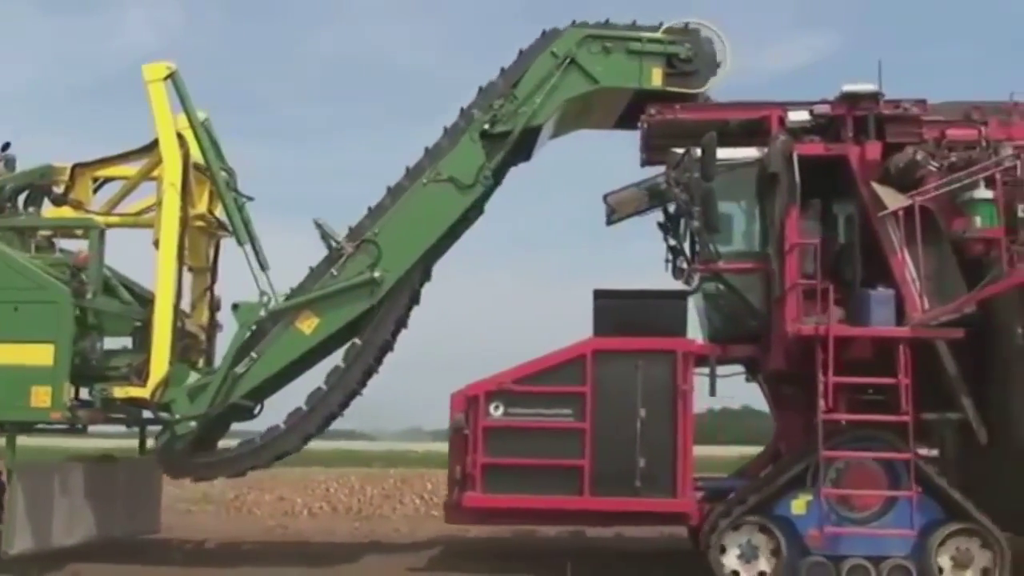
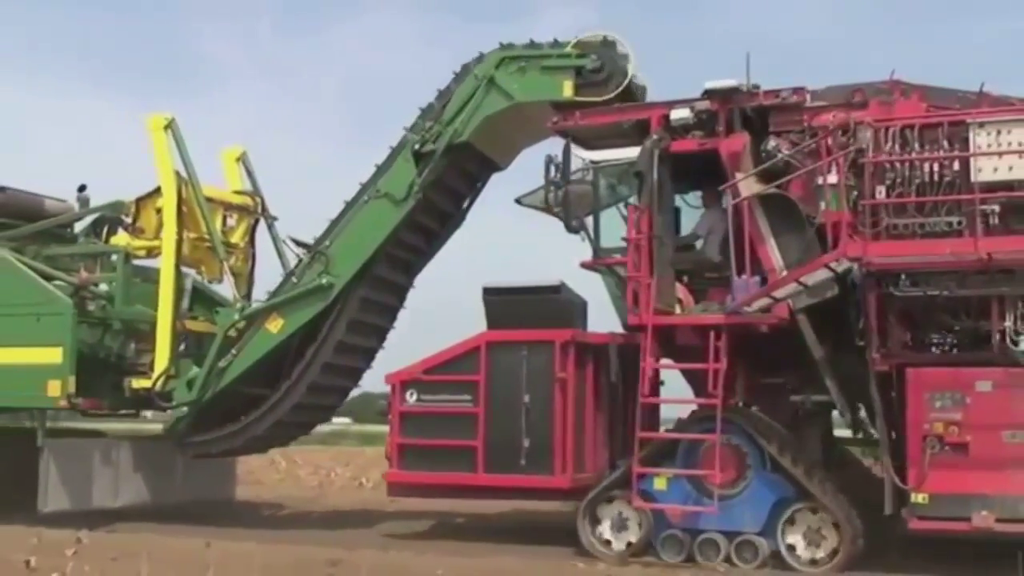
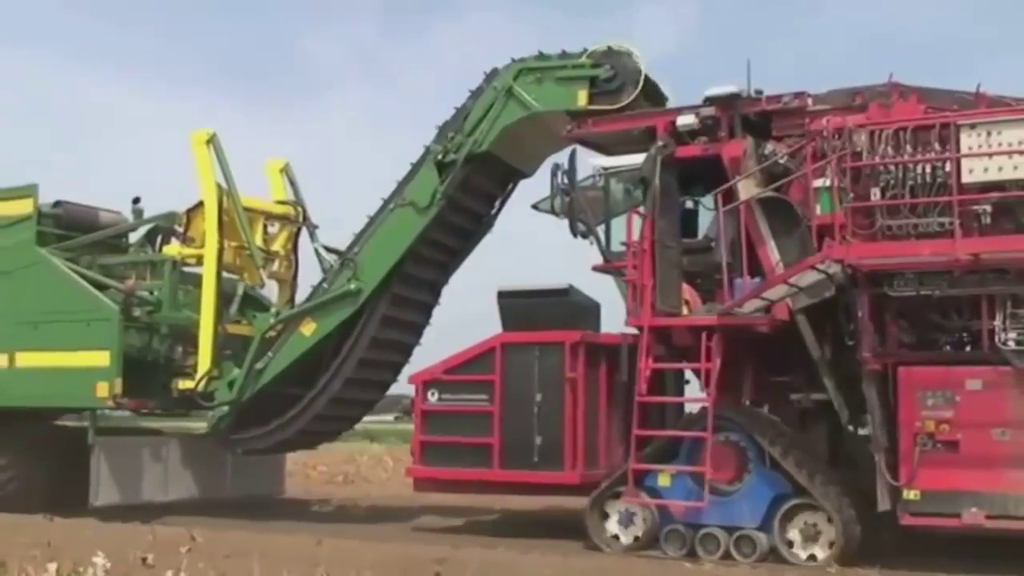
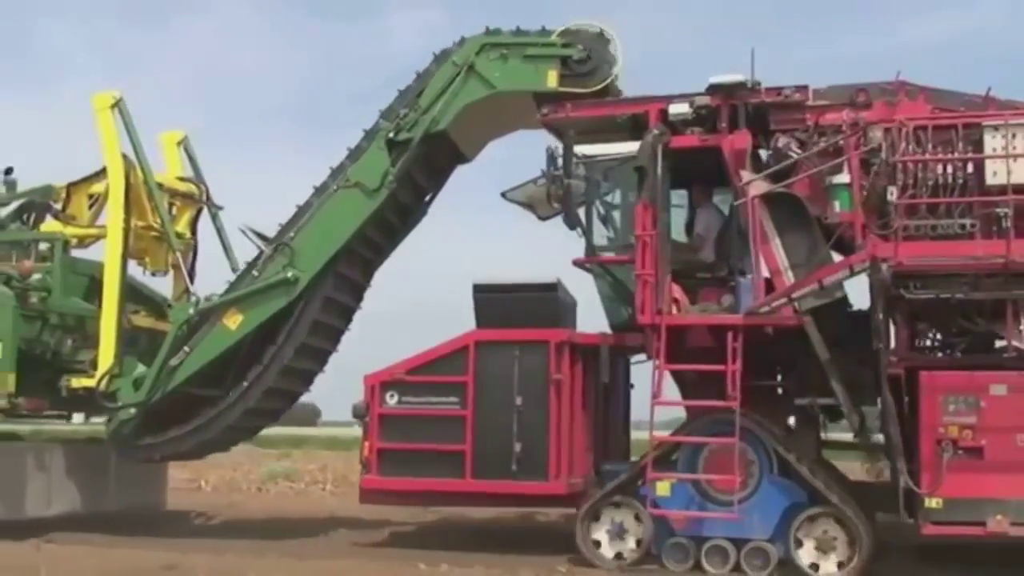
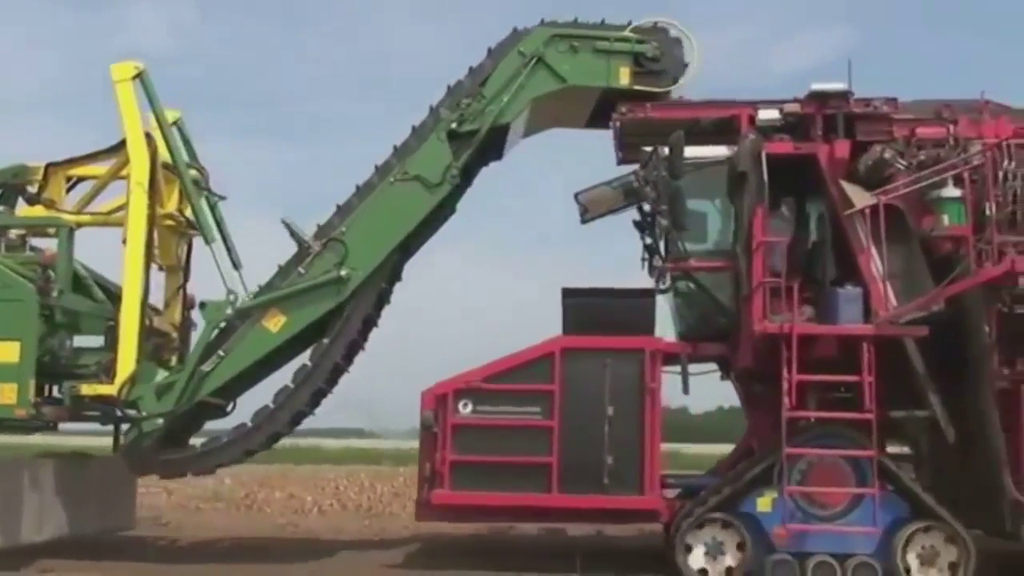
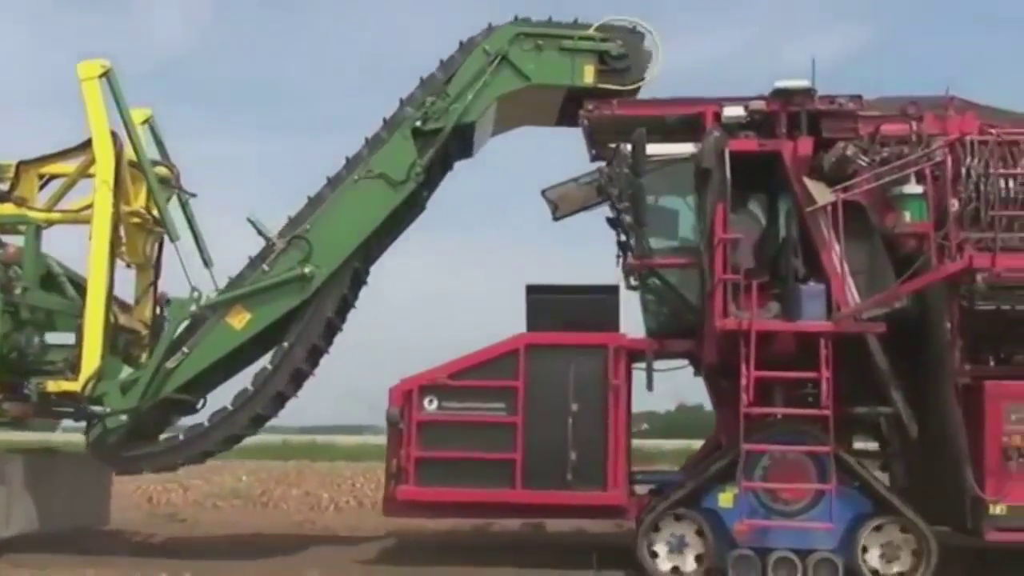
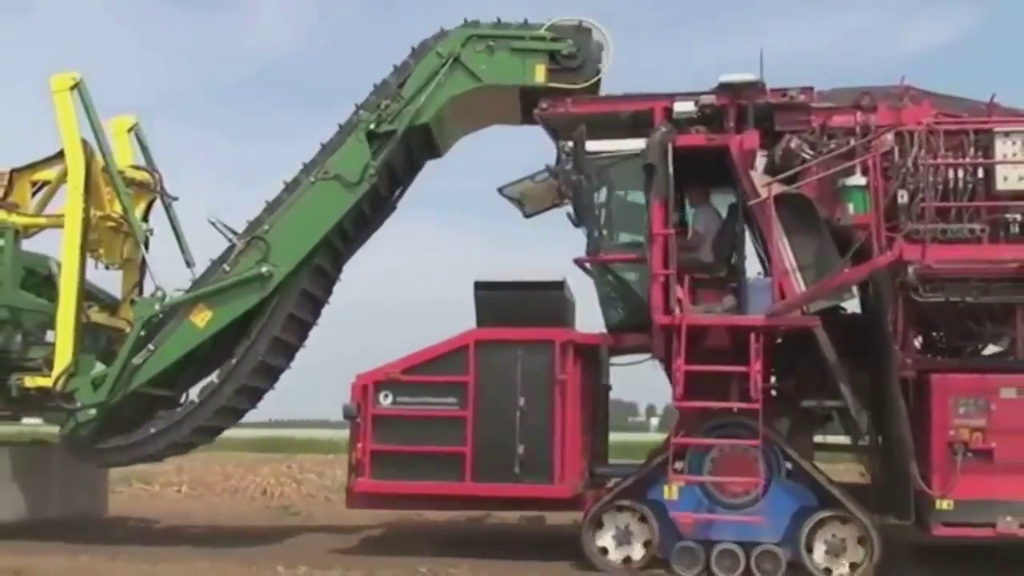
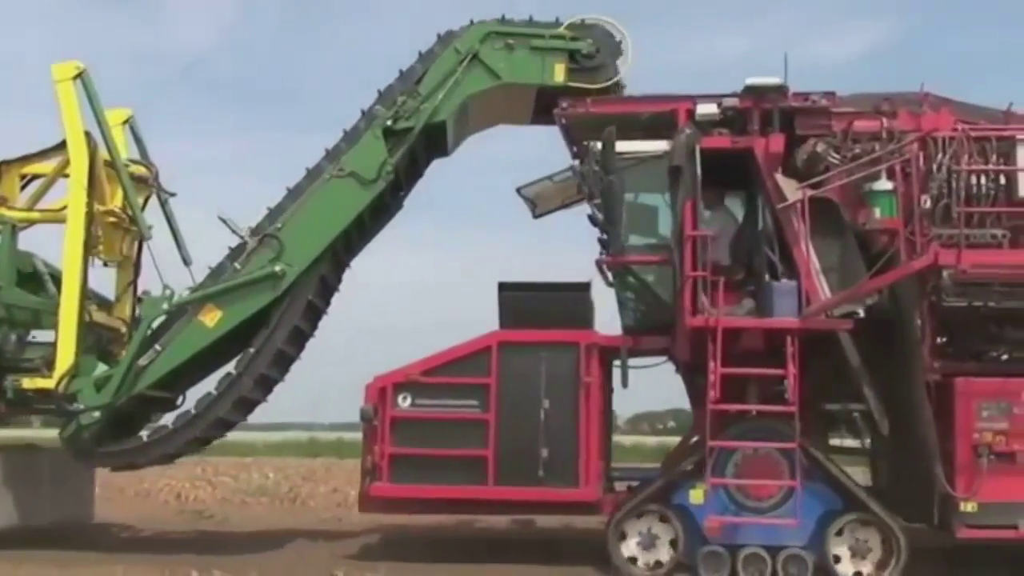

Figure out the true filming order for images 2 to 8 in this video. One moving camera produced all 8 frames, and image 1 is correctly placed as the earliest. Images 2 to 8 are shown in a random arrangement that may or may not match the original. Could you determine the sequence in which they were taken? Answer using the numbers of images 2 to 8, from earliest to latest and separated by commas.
5, 6, 8, 7, 4, 2, 3
